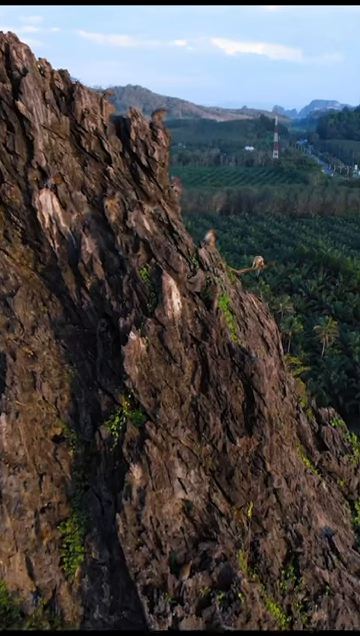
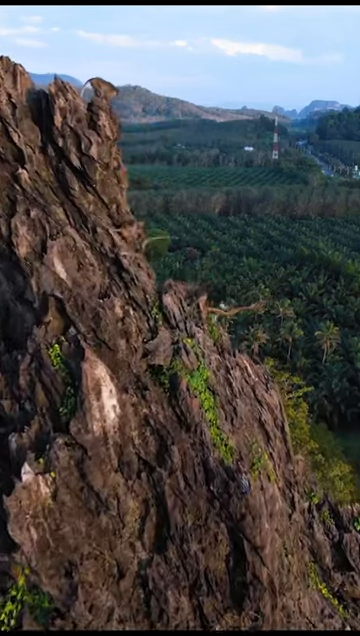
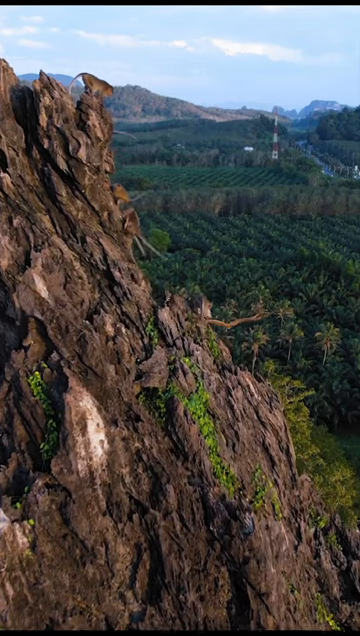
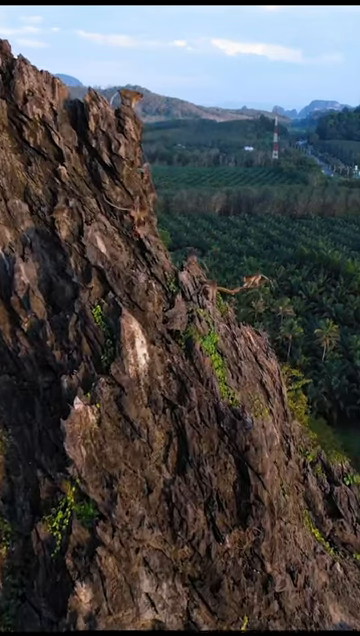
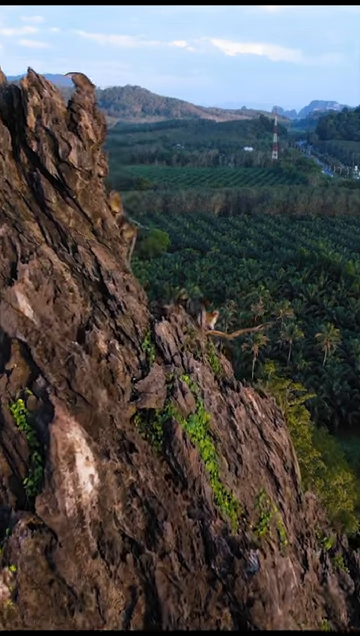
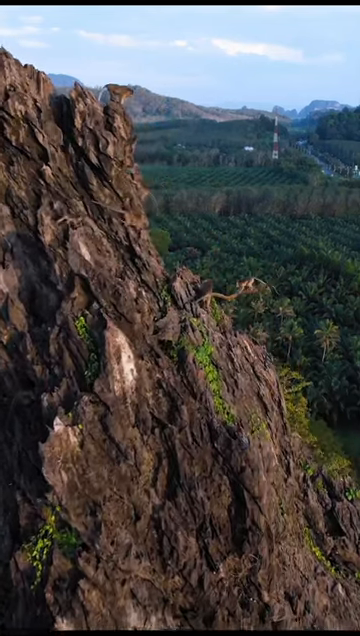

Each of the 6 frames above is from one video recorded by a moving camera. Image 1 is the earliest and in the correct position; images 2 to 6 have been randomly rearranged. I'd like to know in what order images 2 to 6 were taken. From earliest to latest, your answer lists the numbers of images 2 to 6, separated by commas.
4, 6, 2, 3, 5
